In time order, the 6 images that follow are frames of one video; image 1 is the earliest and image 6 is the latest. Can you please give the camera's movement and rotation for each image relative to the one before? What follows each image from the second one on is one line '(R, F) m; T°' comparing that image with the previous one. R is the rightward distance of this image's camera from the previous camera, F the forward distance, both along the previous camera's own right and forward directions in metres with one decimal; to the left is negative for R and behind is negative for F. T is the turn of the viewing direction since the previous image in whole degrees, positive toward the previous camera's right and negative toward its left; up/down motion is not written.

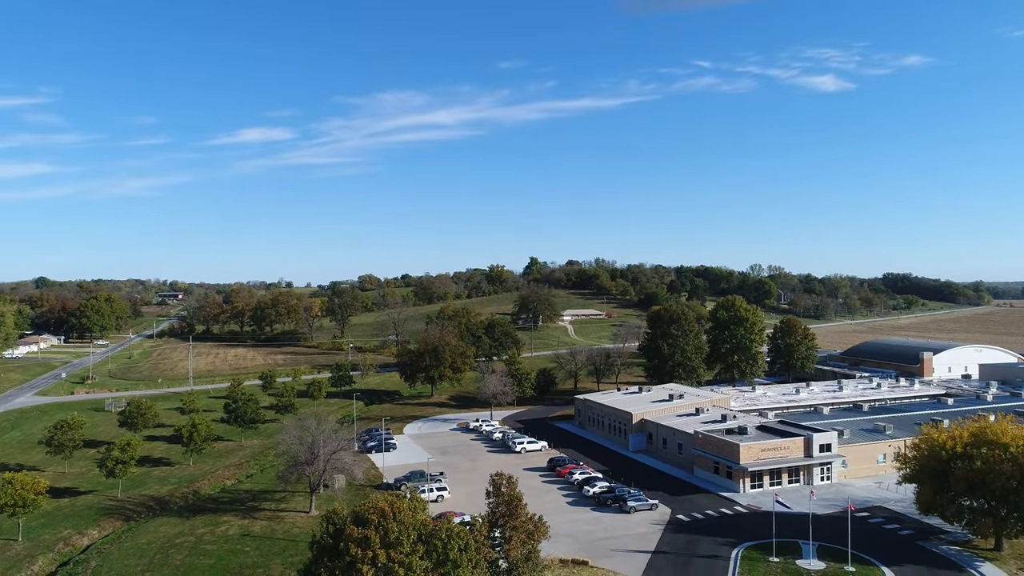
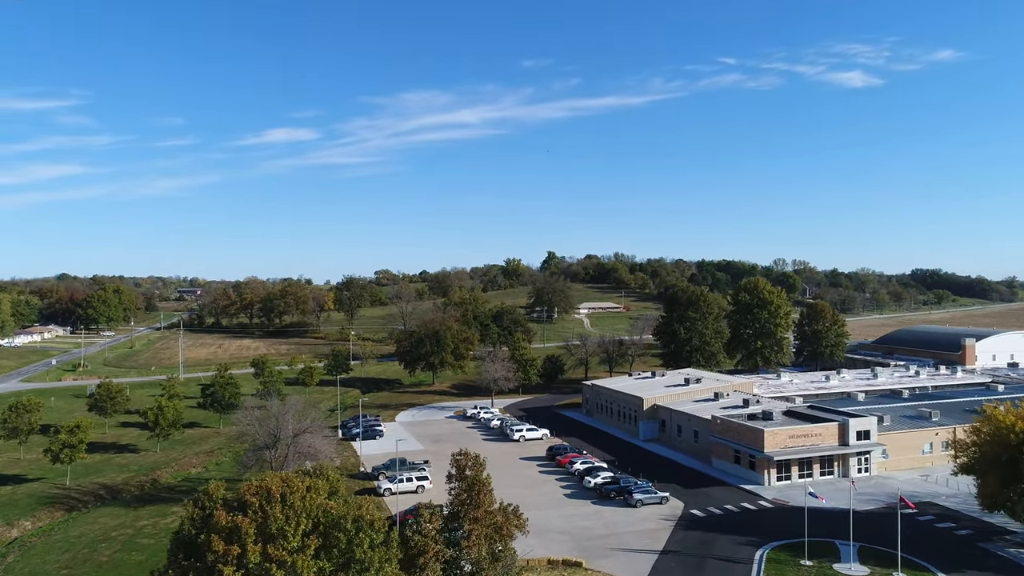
(+1.8, +5.8) m; -2°
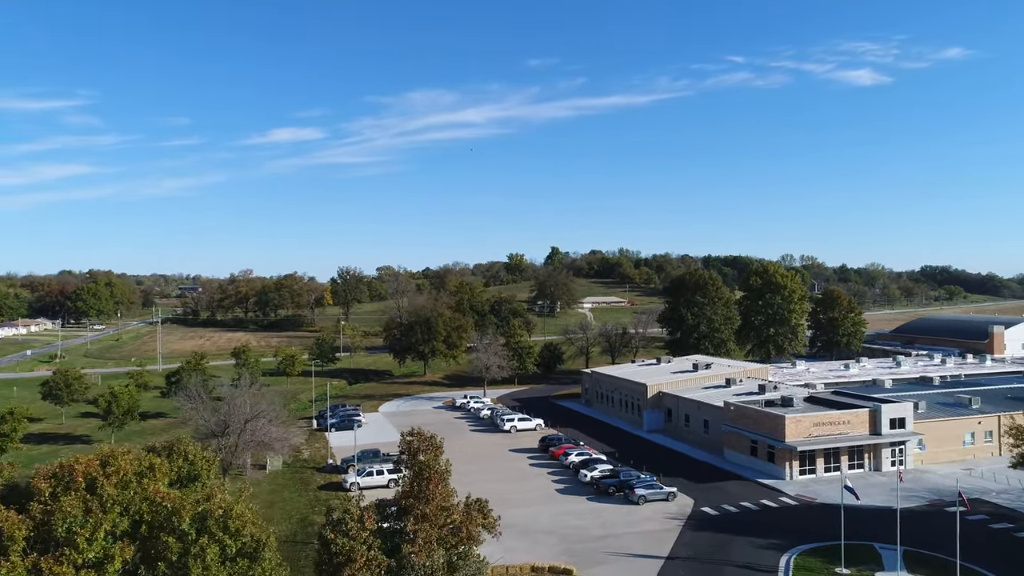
(+1.1, +5.1) m; 0°
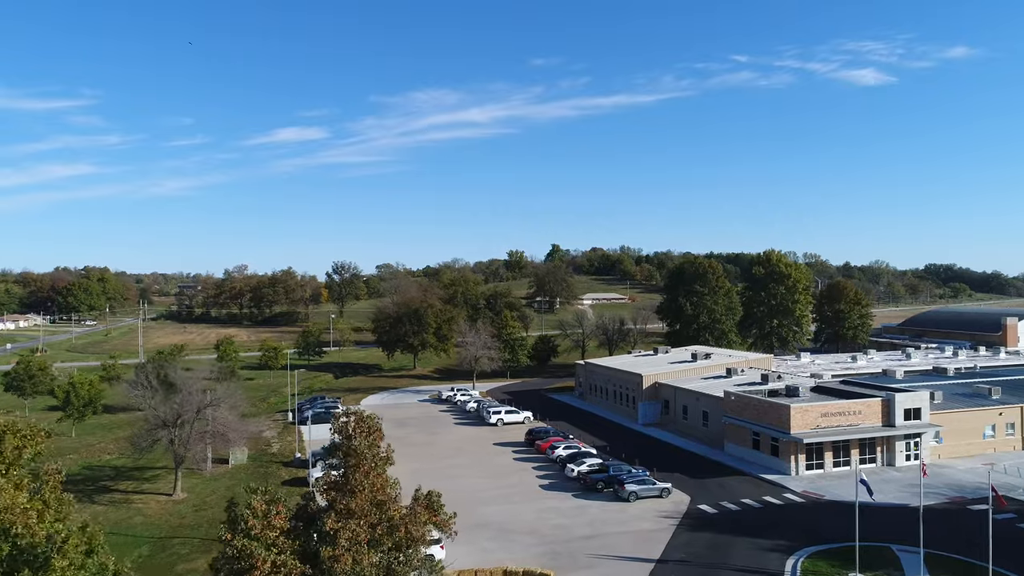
(+1.1, +3.0) m; 0°
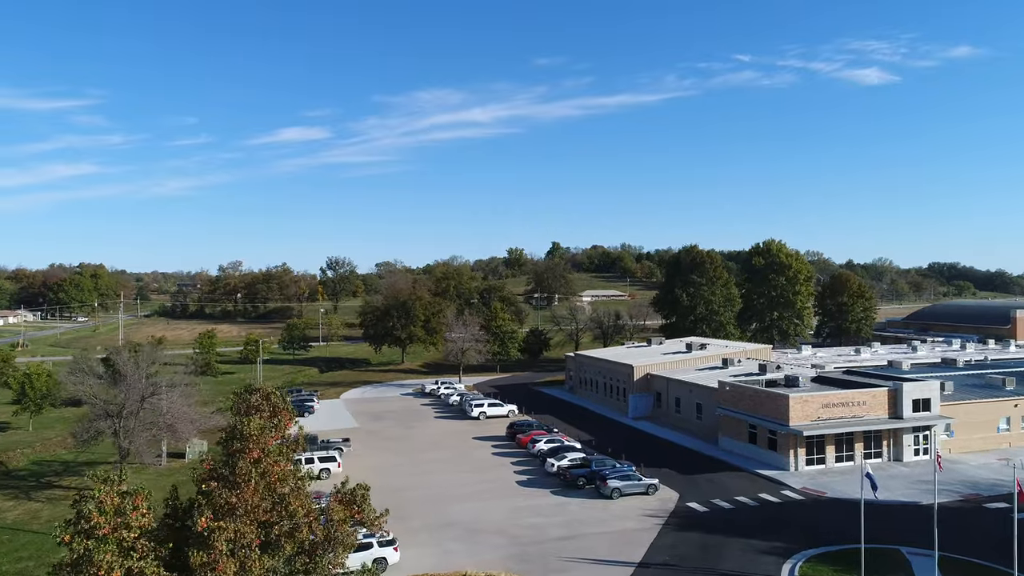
(+1.2, +2.6) m; 0°
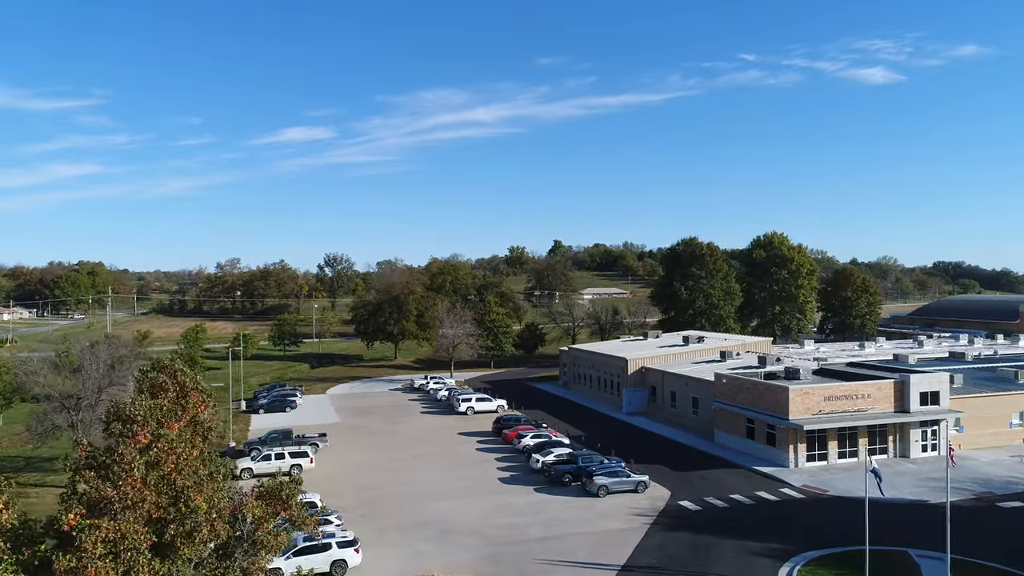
(+0.9, +1.7) m; 0°
